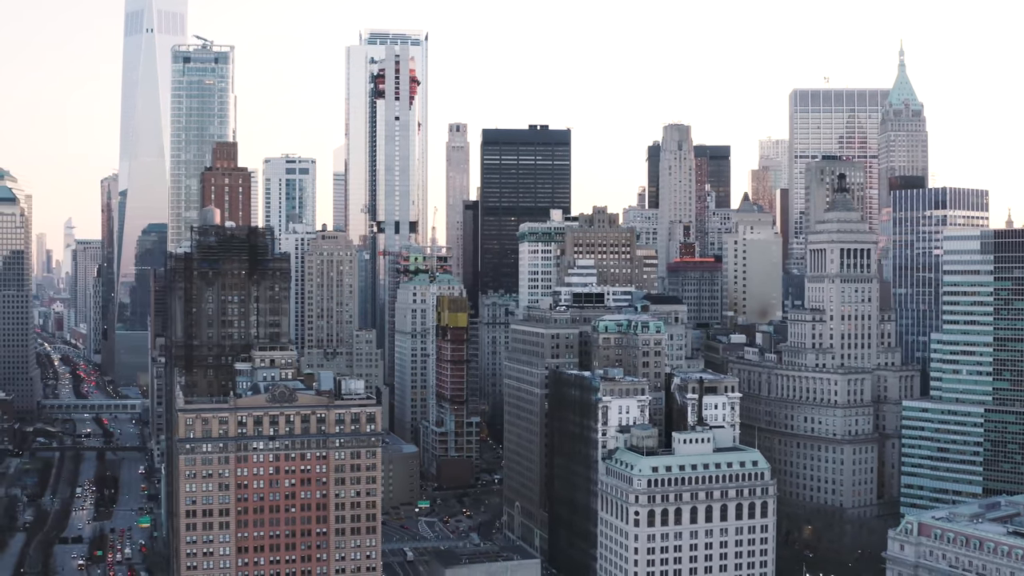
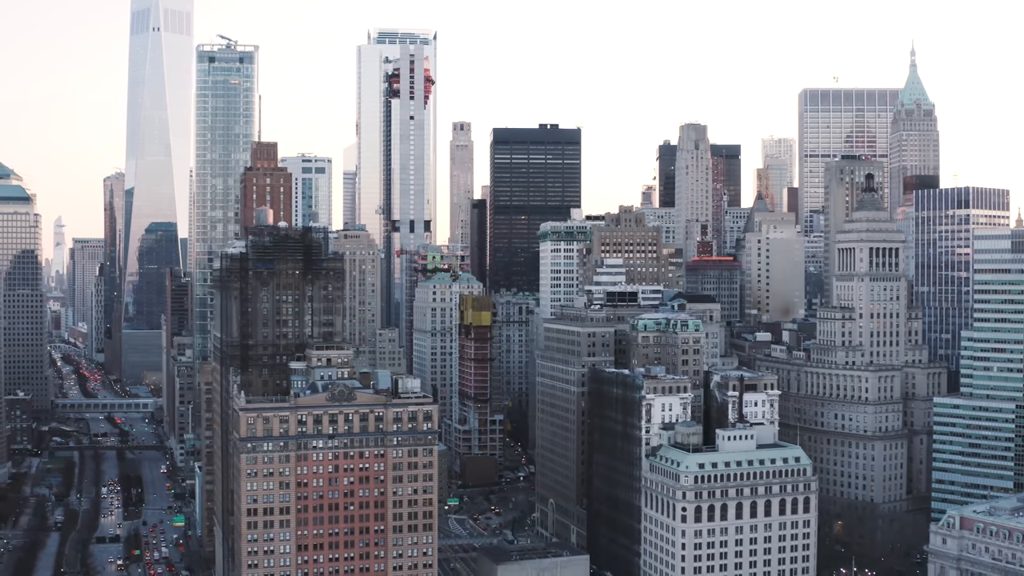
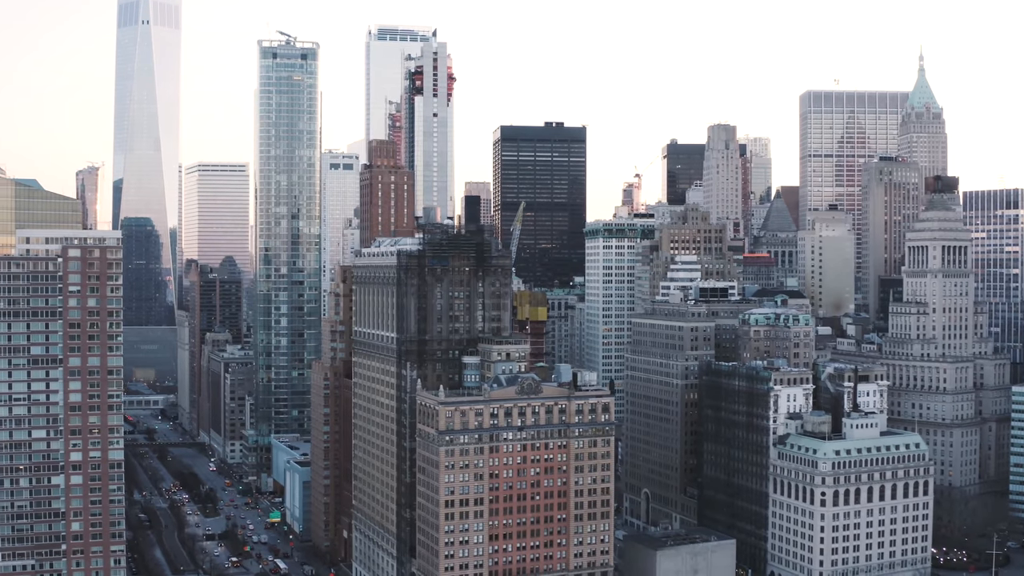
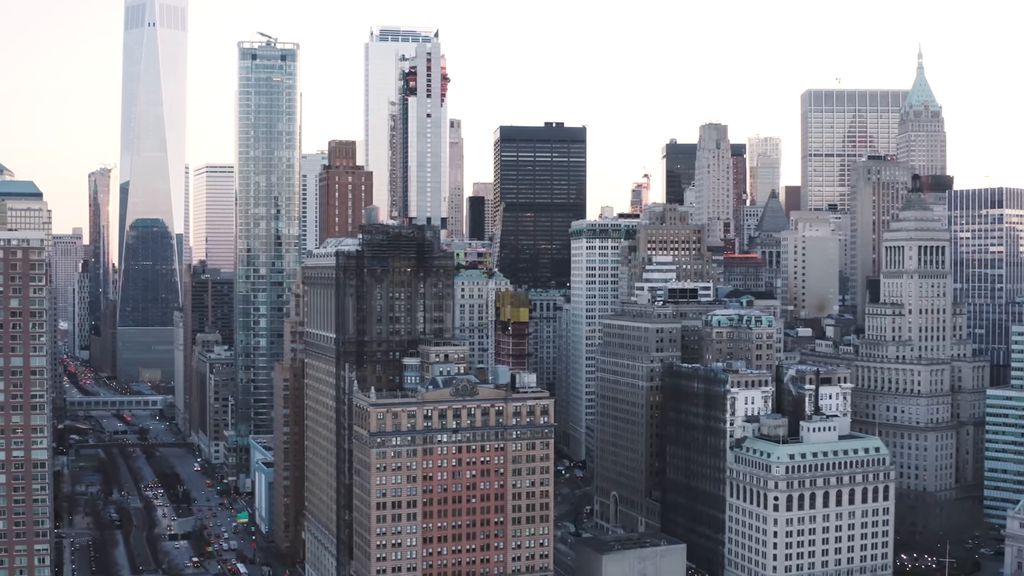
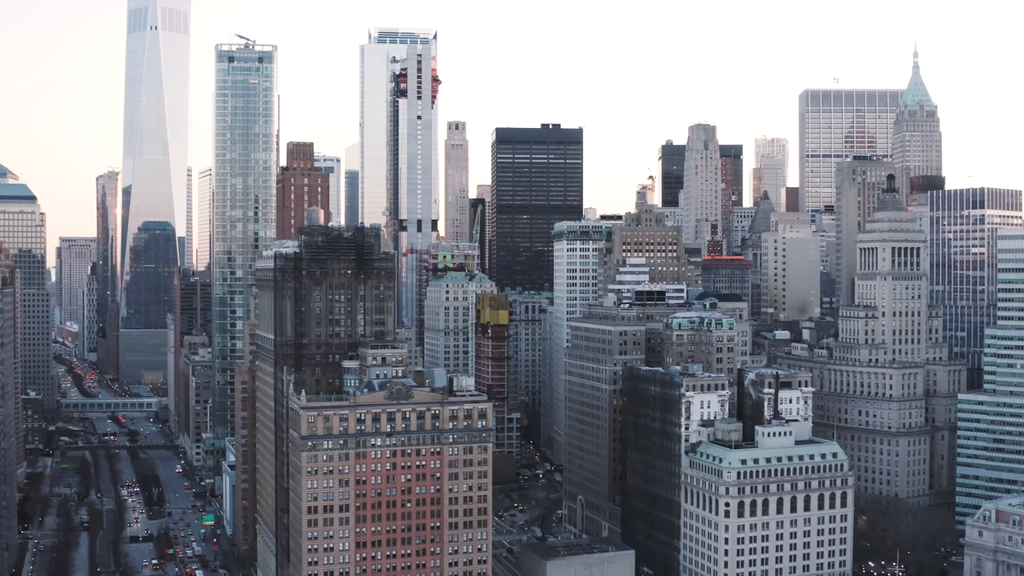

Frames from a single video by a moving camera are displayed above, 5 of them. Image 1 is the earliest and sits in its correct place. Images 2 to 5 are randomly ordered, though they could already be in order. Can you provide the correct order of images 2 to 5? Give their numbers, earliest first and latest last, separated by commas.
2, 5, 4, 3
